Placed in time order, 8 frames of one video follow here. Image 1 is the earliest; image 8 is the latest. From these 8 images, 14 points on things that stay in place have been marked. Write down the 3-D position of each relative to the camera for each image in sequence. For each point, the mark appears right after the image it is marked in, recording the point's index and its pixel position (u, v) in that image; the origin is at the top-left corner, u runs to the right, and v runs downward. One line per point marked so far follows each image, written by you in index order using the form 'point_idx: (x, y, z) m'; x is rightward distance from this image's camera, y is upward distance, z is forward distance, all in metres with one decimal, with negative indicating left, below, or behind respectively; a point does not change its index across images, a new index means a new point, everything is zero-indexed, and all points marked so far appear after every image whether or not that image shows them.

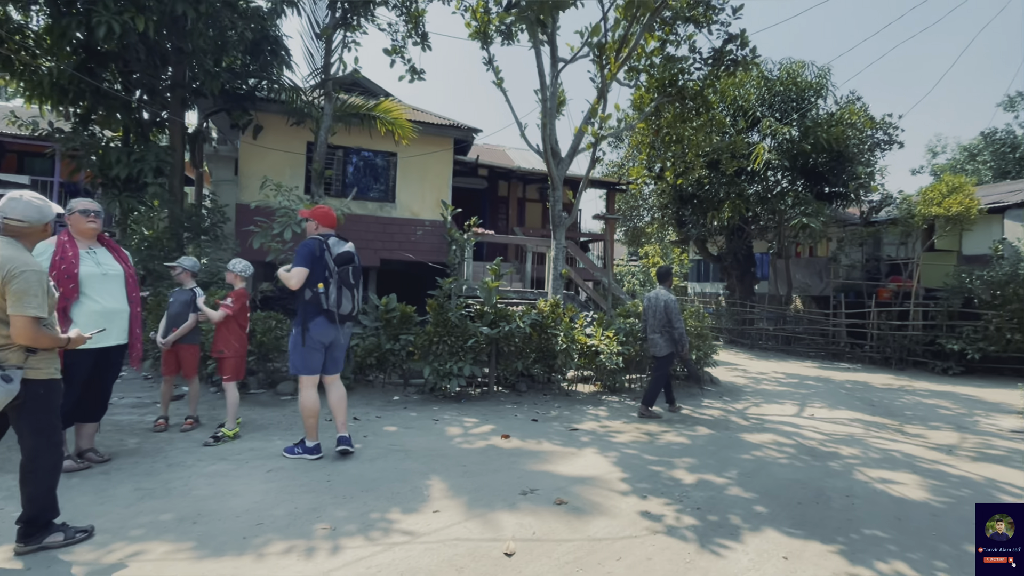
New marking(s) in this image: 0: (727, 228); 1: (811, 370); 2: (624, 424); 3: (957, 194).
0: (+7.6, +2.2, +16.9) m
1: (+7.4, -2.0, +11.9) m
2: (+1.4, -1.8, +6.2) m
3: (+11.2, +2.4, +12.0) m
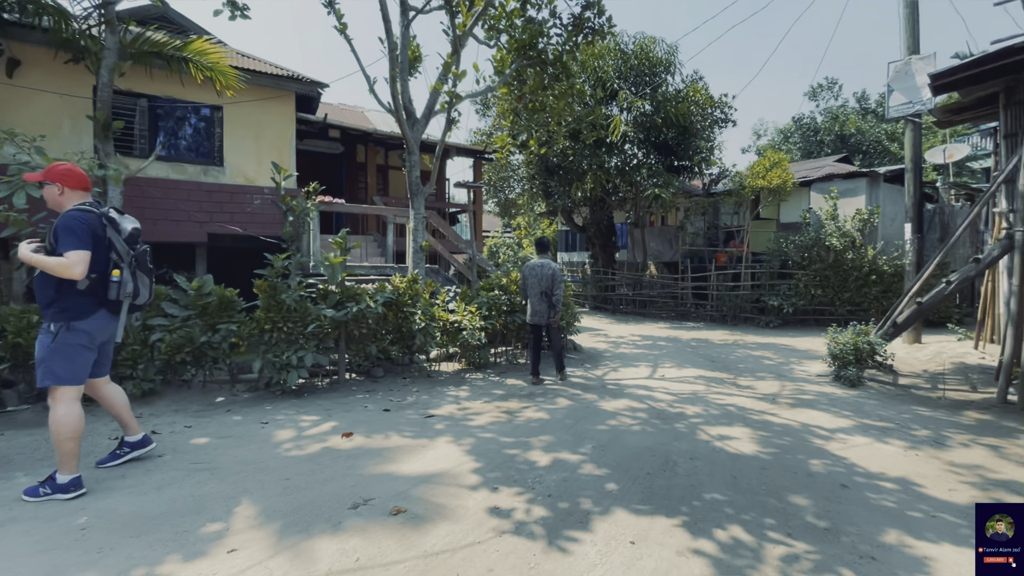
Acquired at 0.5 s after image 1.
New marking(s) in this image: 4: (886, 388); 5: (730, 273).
0: (+2.9, +3.3, +17.5) m
1: (+4.0, -1.1, +12.8) m
2: (-0.3, -1.4, +5.9) m
3: (+7.5, +3.4, +13.6) m
4: (+5.2, -1.4, +6.7) m
5: (+6.4, +0.4, +14.1) m
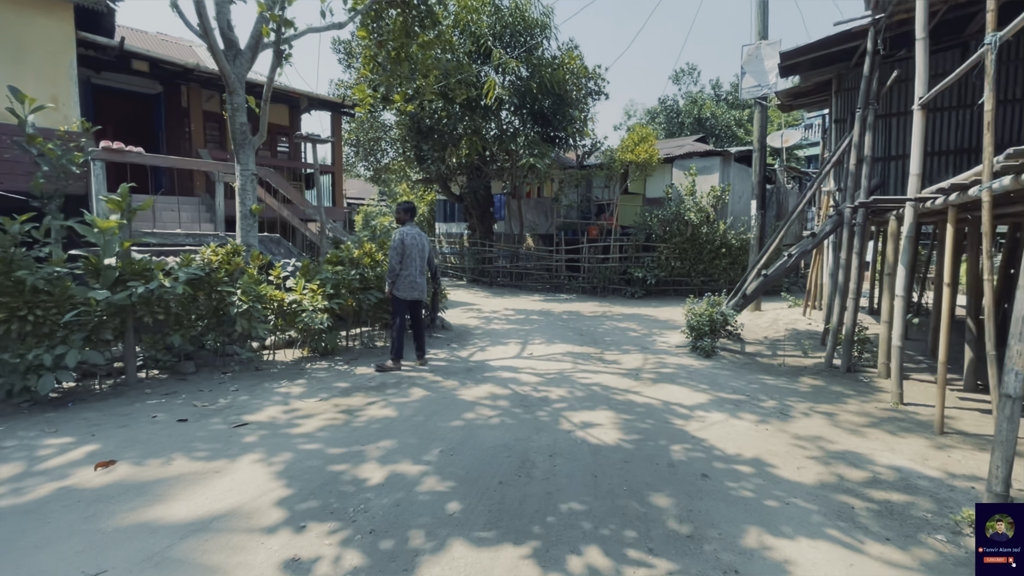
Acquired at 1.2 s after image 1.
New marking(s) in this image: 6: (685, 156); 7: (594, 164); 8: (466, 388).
0: (-1.6, +4.3, +16.6) m
1: (+0.7, -0.4, +12.7) m
2: (-1.9, -1.2, +4.9) m
3: (+3.9, +4.2, +14.0) m
4: (+3.3, -1.0, +7.0) m
5: (+2.6, +1.3, +14.3) m
6: (+5.4, +4.1, +14.8) m
7: (+2.7, +4.0, +15.5) m
8: (-0.5, -1.1, +5.4) m
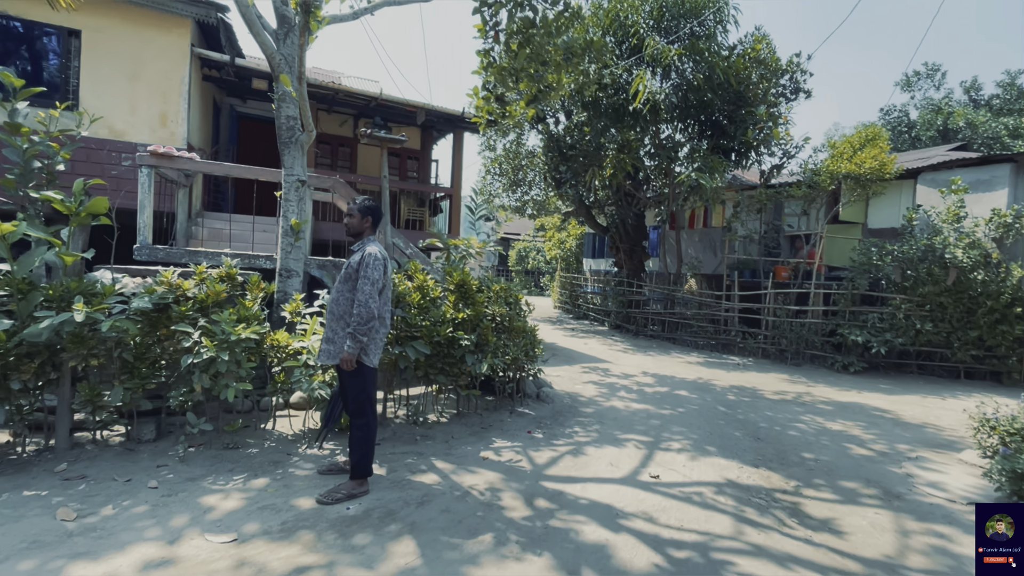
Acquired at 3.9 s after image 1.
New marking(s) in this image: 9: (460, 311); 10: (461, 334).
0: (+3.0, +2.9, +14.0) m
1: (+3.4, -1.5, +9.2) m
2: (-1.6, -1.5, +2.7) m
3: (+7.2, +2.8, +9.7) m
4: (+4.0, -1.7, +3.0) m
5: (+6.0, -0.1, +10.2) m
6: (+9.0, +2.5, +10.0) m
7: (+6.6, +2.5, +11.5) m
8: (-0.1, -1.5, +2.7) m
9: (-0.6, -0.2, +5.0) m
10: (-0.5, -0.5, +4.9) m
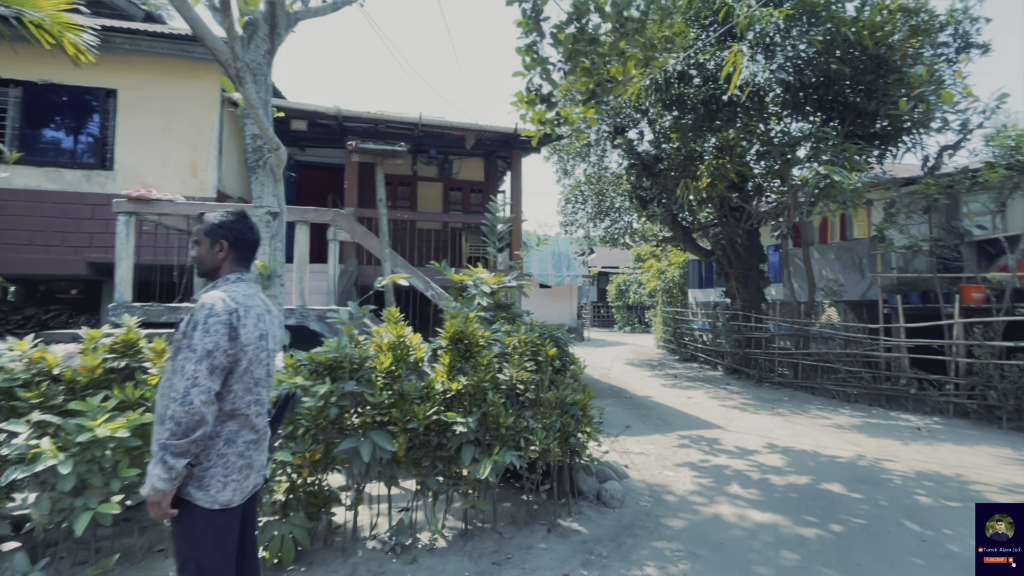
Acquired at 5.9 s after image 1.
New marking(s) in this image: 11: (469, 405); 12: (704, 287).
0: (+4.9, +2.1, +11.6) m
1: (+4.5, -2.0, +6.5) m
2: (-1.9, -1.8, +1.2) m
3: (+8.1, +2.5, +6.5) m
4: (+3.7, -1.7, +0.3) m
5: (+7.1, -0.5, +7.0) m
6: (+9.9, +2.3, +6.3) m
7: (+7.9, +2.1, +8.3) m
8: (-0.4, -1.7, +0.9) m
9: (-0.4, -0.6, +3.4) m
10: (-0.4, -0.9, +3.2) m
11: (-0.3, -0.8, +3.4) m
12: (+7.1, 0.0, +17.8) m
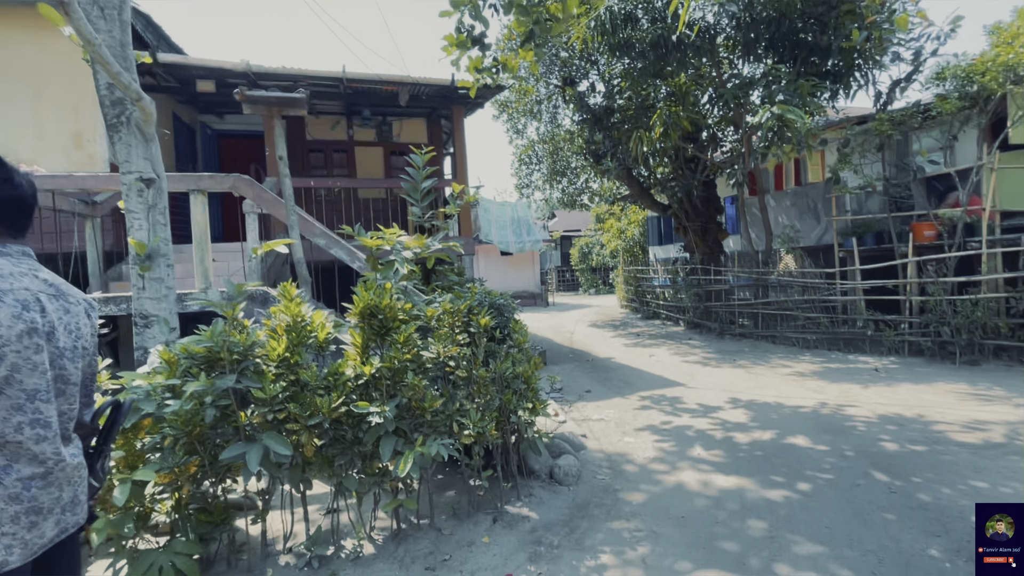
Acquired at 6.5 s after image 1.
0: (+3.7, +3.1, +11.2) m
1: (+3.9, -1.3, +6.3) m
2: (-2.1, -1.8, +0.7) m
3: (+7.2, +3.5, +6.3) m
4: (+3.5, -1.4, +0.1) m
5: (+6.4, +0.4, +7.0) m
6: (+9.0, +3.4, +6.2) m
7: (+6.9, +3.1, +8.1) m
8: (-0.6, -1.7, +0.4) m
9: (-0.9, -0.4, +2.8) m
10: (-0.8, -0.7, +2.7) m
11: (-0.7, -0.6, +2.9) m
12: (+5.5, +1.6, +17.7) m
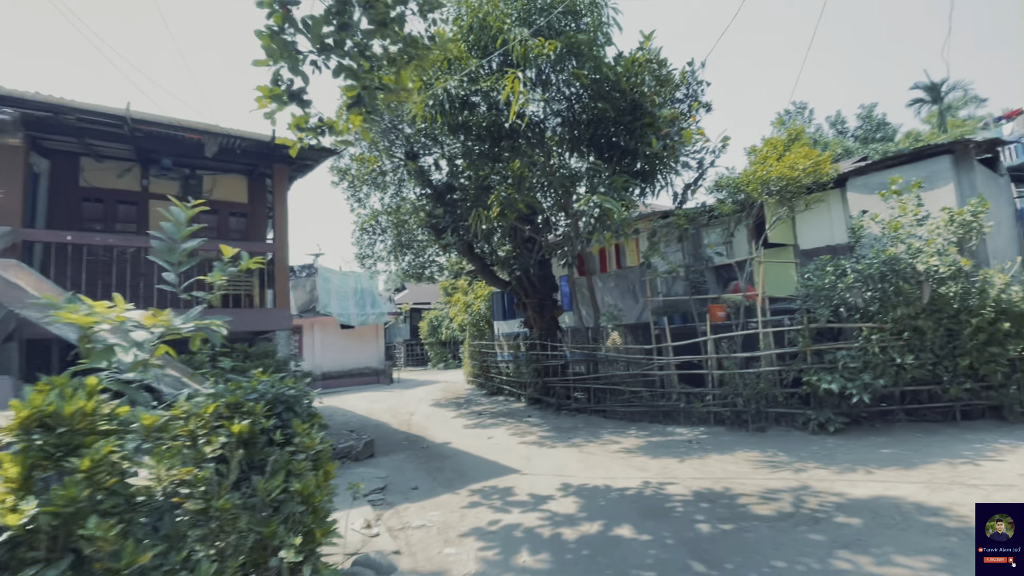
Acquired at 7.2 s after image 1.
0: (-0.1, +1.3, +11.6) m
1: (+1.6, -2.3, +6.4) m
2: (-2.5, -1.8, -0.8) m
3: (+4.7, +2.3, +8.0) m
4: (+3.1, -1.6, +0.4) m
5: (+3.8, -0.8, +8.0) m
6: (+6.4, +2.1, +8.5) m
7: (+3.9, +1.7, +9.7) m
8: (-1.0, -1.7, -0.5) m
9: (-1.9, -0.8, +1.8) m
10: (-1.8, -1.0, +1.7) m
11: (-1.8, -1.0, +1.9) m
12: (-0.2, -1.1, +18.1) m
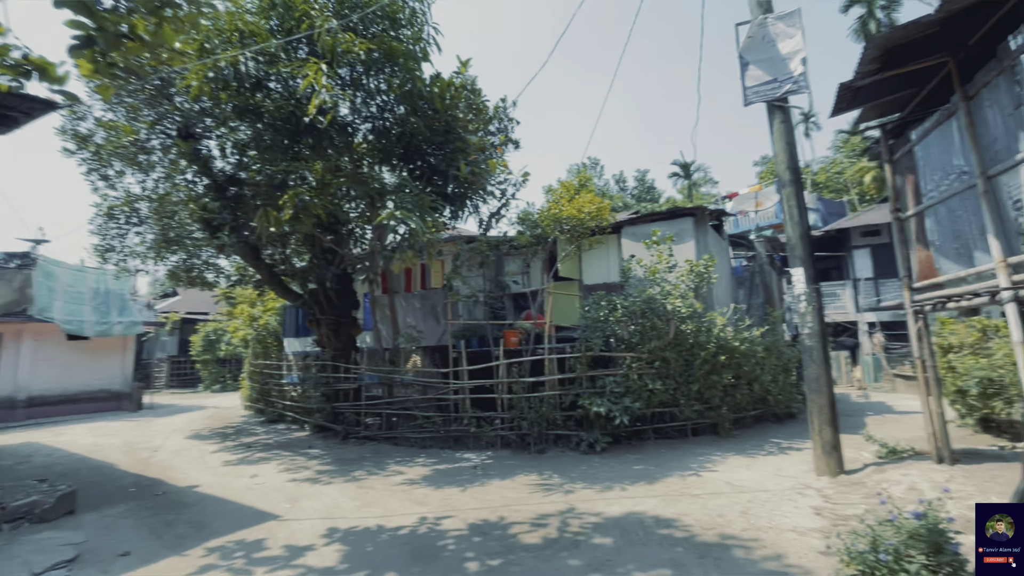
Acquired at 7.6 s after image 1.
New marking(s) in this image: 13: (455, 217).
0: (-4.5, +1.0, +10.4) m
1: (-1.2, -2.6, +6.0) m
2: (-2.3, -1.6, -2.1) m
3: (+1.3, +1.7, +9.0) m
4: (+2.4, -1.8, +1.0) m
5: (+0.3, -1.3, +8.4) m
6: (+2.7, +1.4, +10.0) m
7: (-0.1, +1.1, +10.1) m
8: (-1.0, -1.6, -1.3) m
9: (-2.7, -0.7, +0.6) m
10: (-2.6, -0.9, +0.5) m
11: (-2.6, -0.9, +0.6) m
12: (-7.2, -1.6, +16.2) m
13: (-1.2, +1.5, +10.1) m
